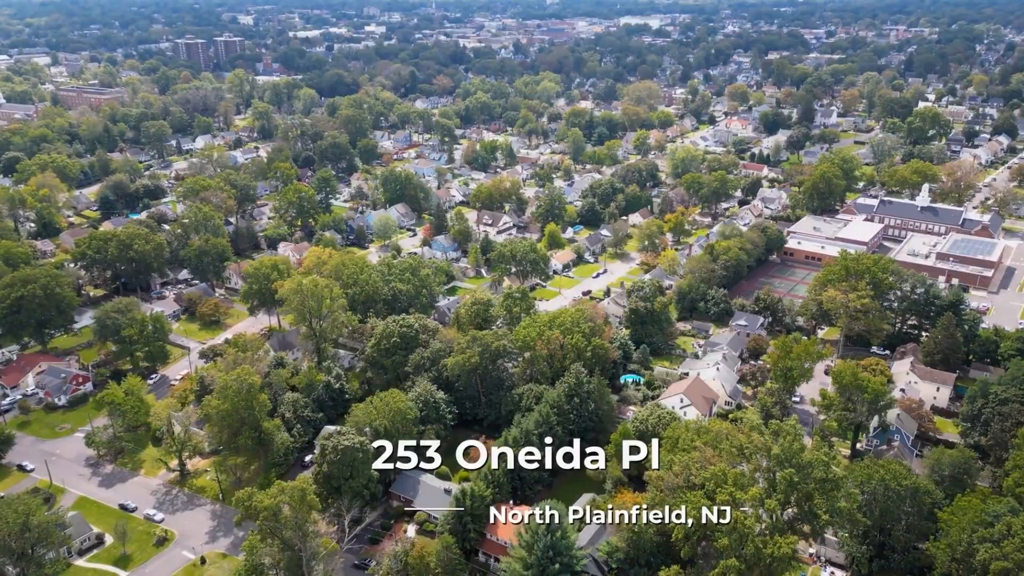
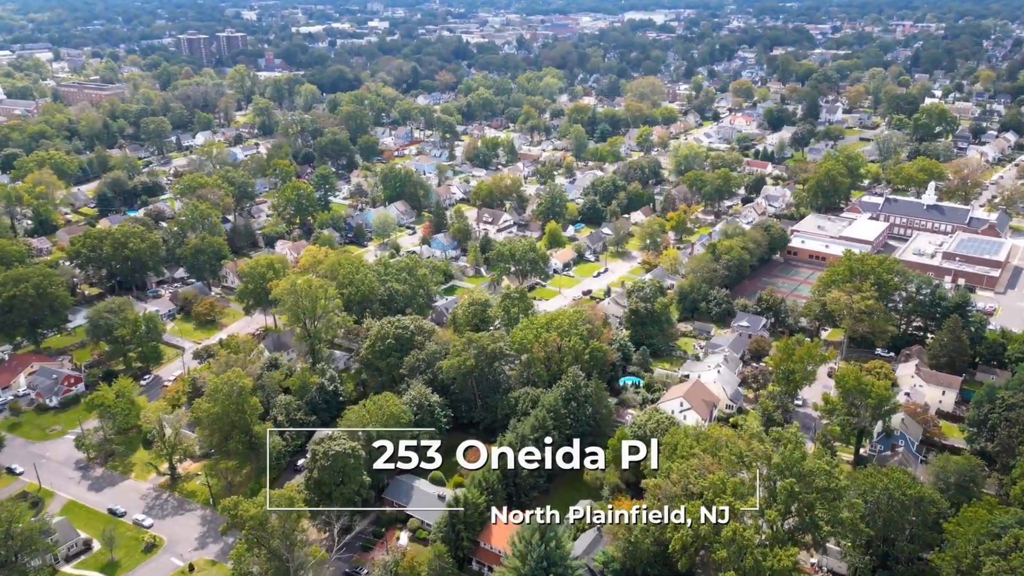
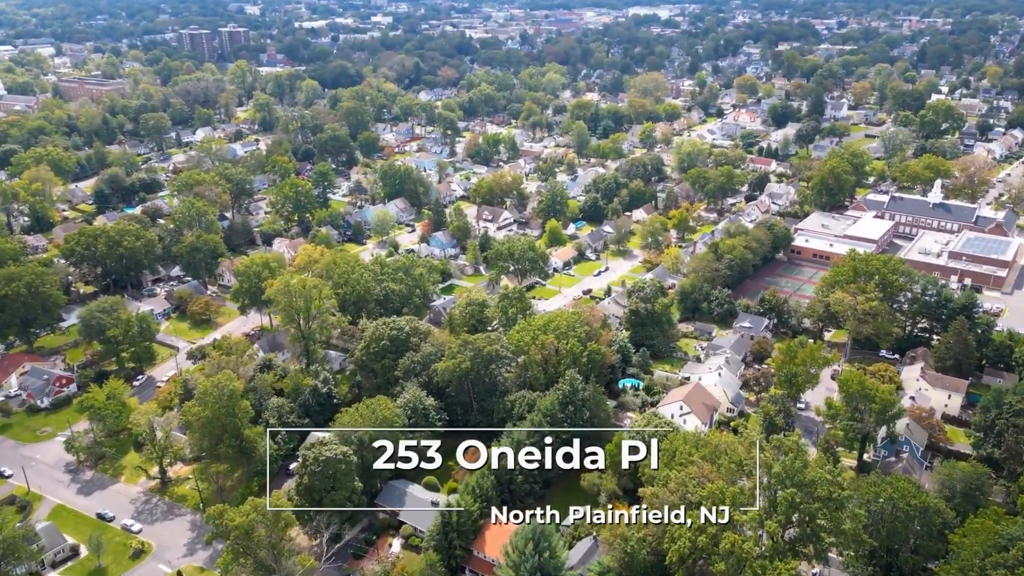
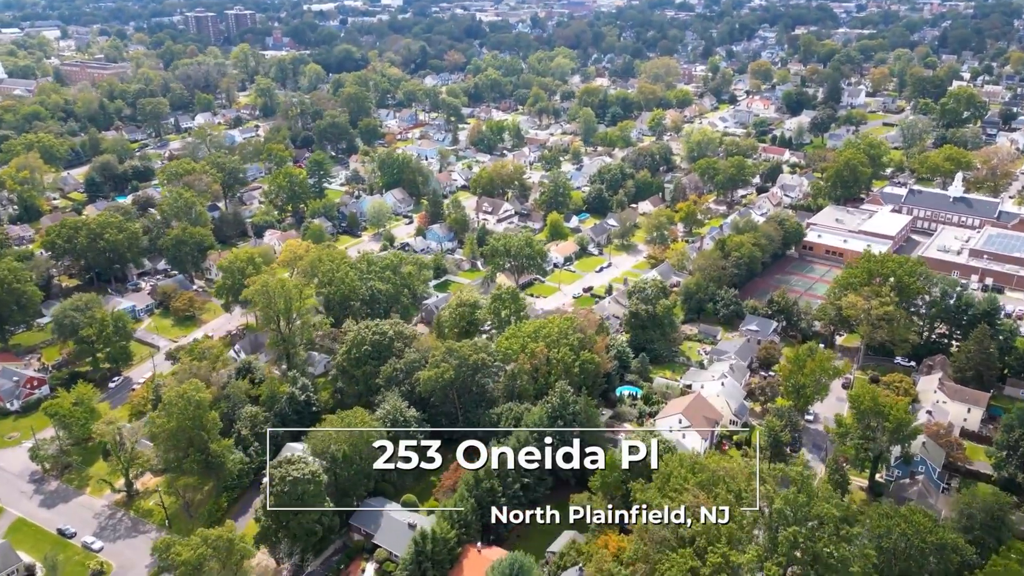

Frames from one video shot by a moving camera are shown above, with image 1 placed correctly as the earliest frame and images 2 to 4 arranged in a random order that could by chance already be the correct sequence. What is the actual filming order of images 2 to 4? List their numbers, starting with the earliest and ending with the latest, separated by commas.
2, 3, 4
